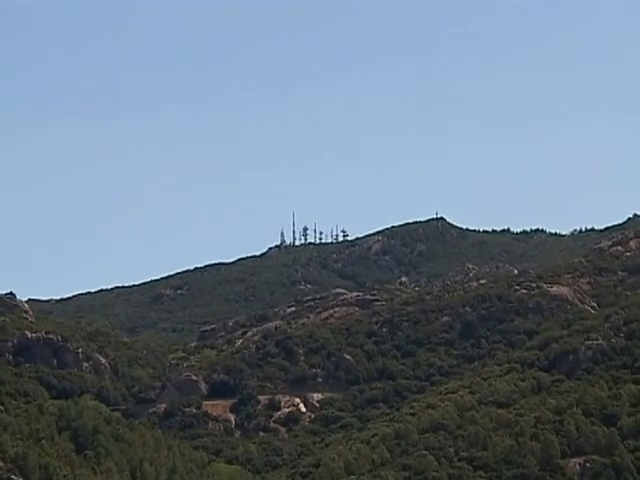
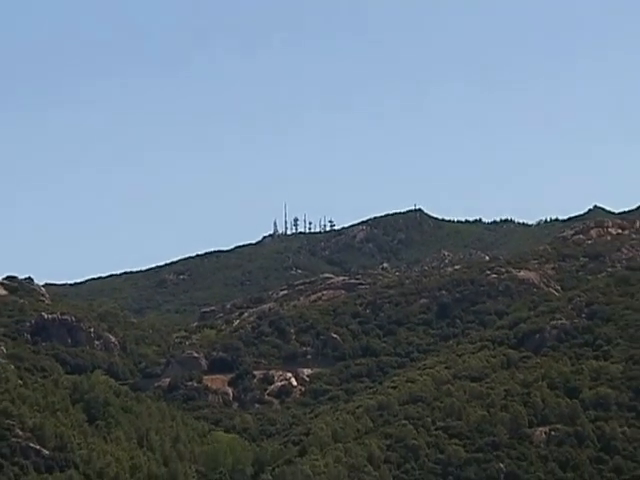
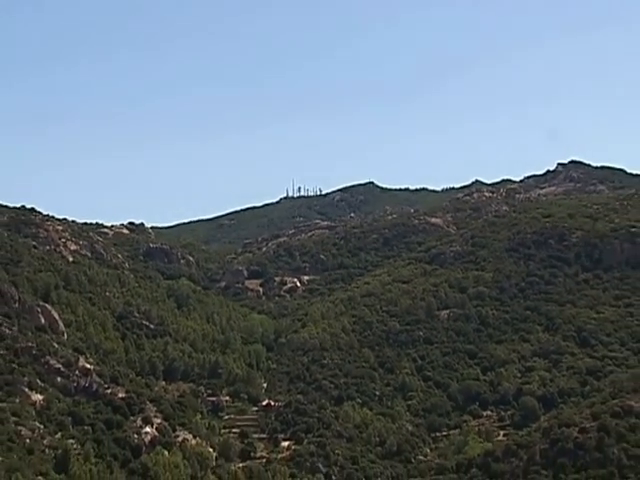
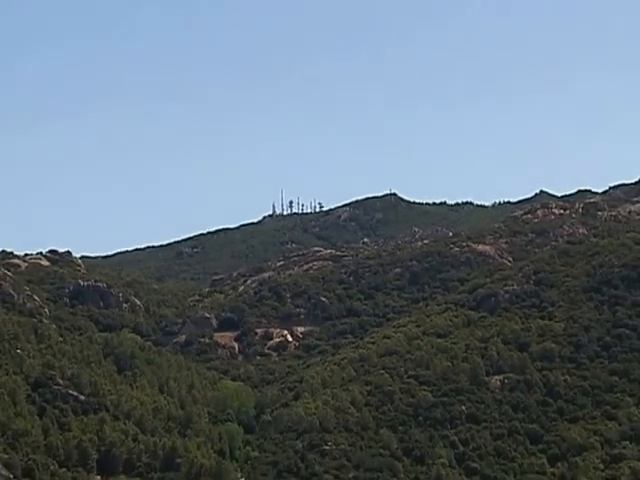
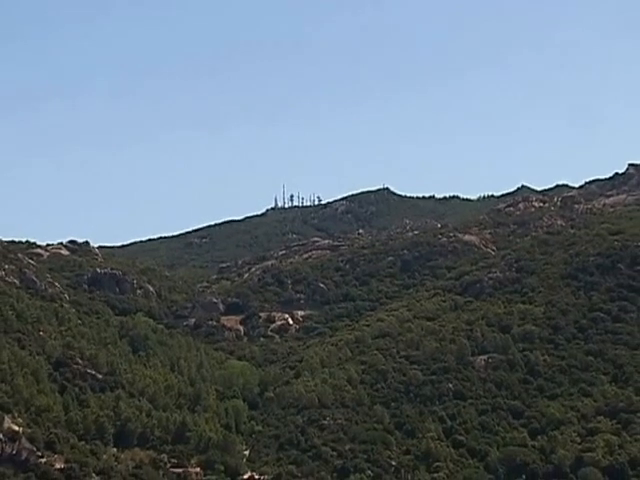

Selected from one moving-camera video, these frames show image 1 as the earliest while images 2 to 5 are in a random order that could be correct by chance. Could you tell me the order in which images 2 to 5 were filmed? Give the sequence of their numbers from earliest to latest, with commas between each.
2, 4, 5, 3
